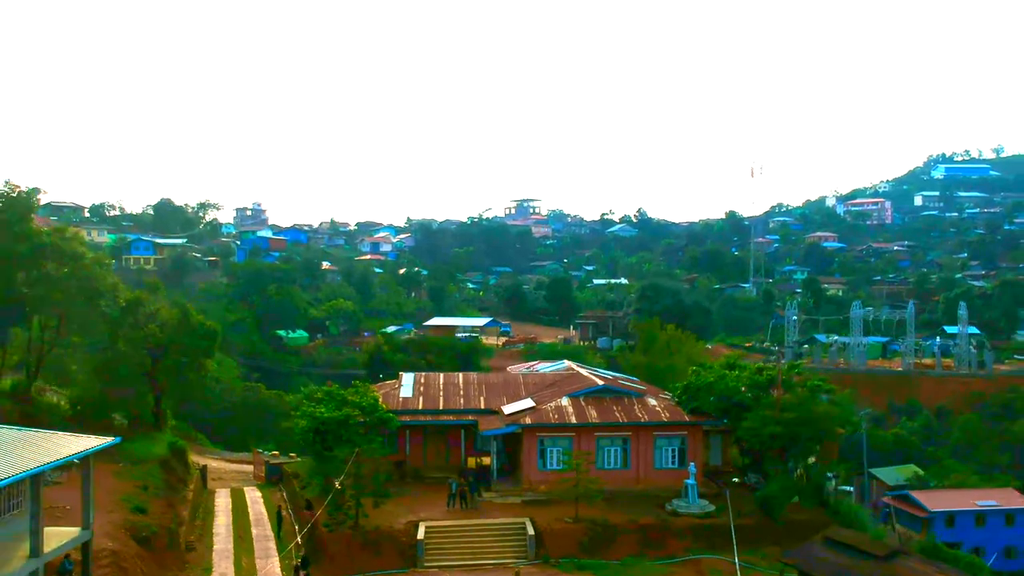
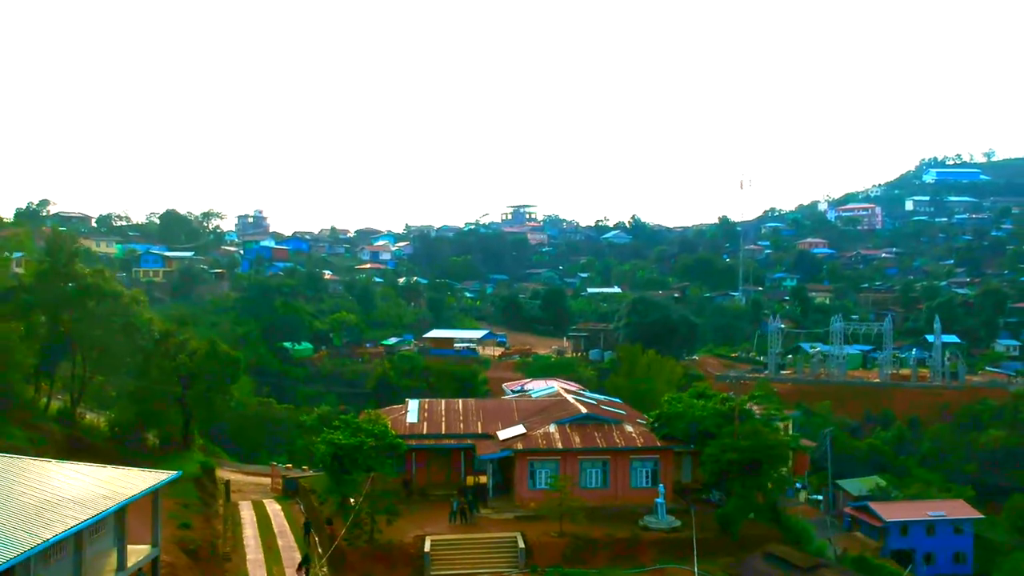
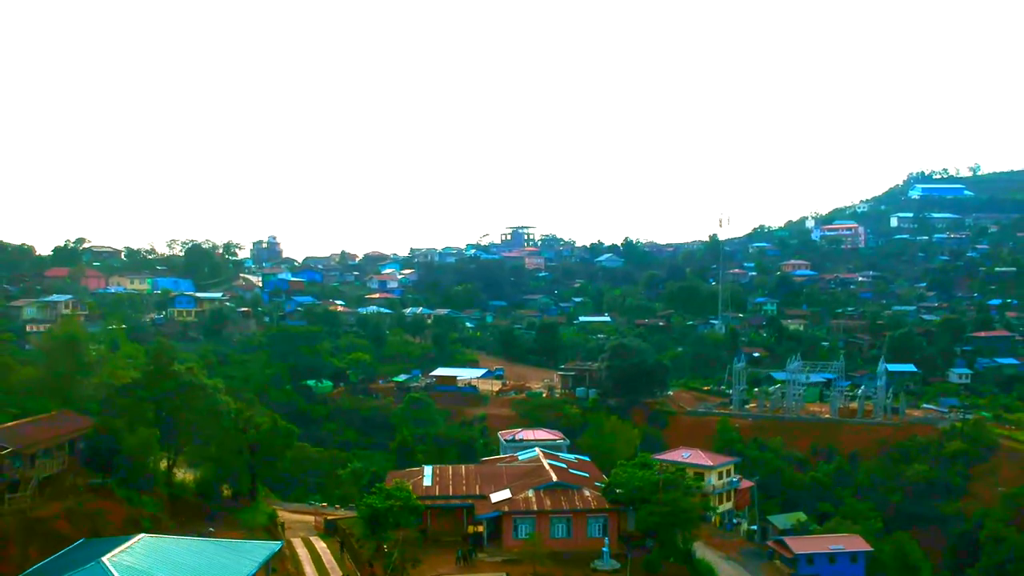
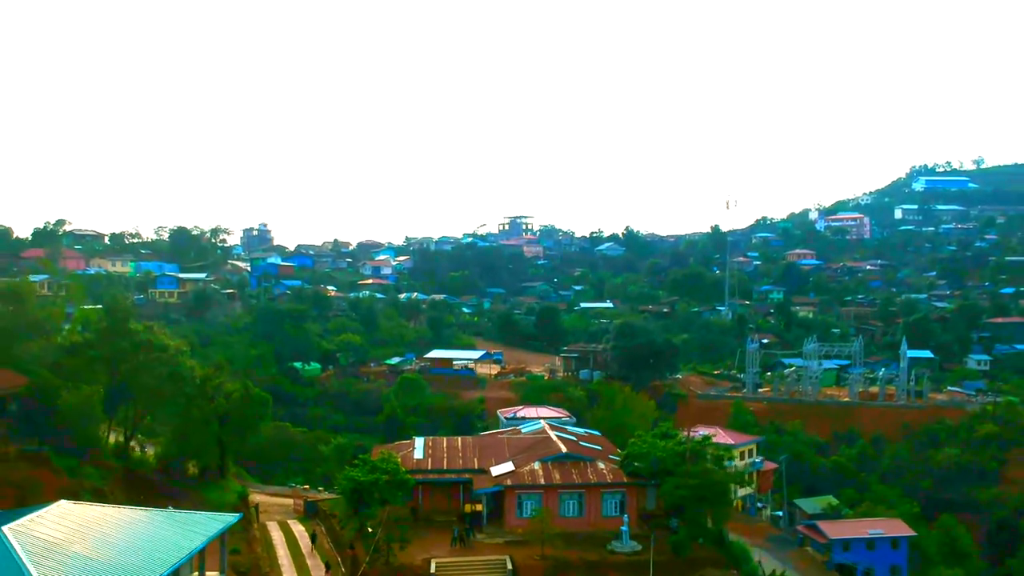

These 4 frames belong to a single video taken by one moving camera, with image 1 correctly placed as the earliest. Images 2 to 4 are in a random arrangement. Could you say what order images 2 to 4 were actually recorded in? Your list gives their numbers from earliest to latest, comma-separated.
2, 4, 3
